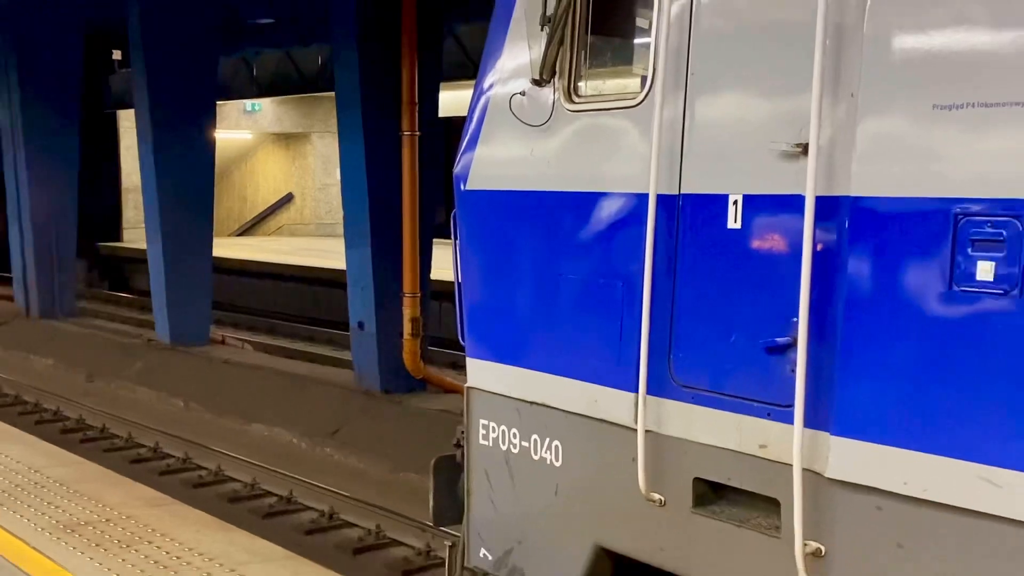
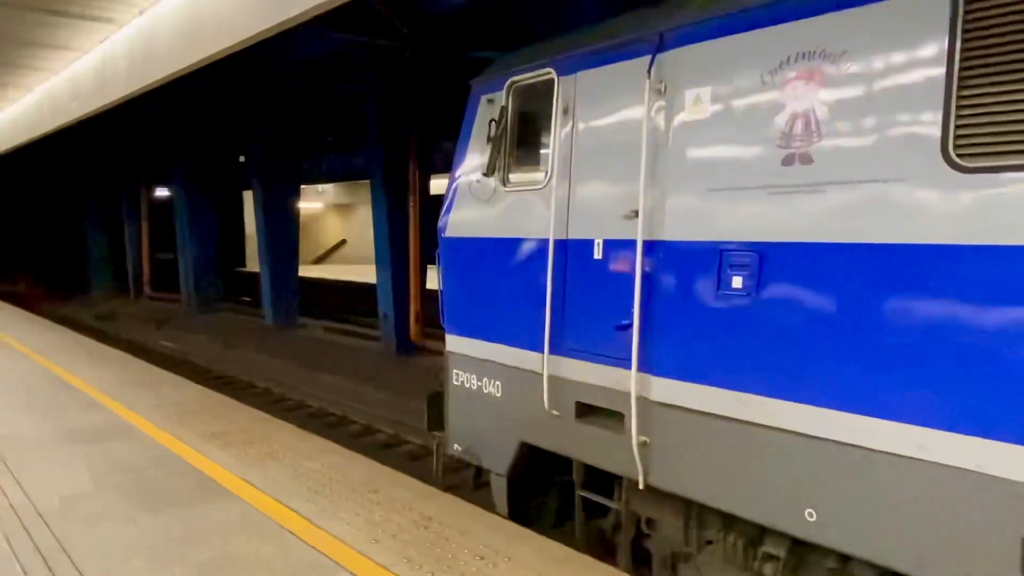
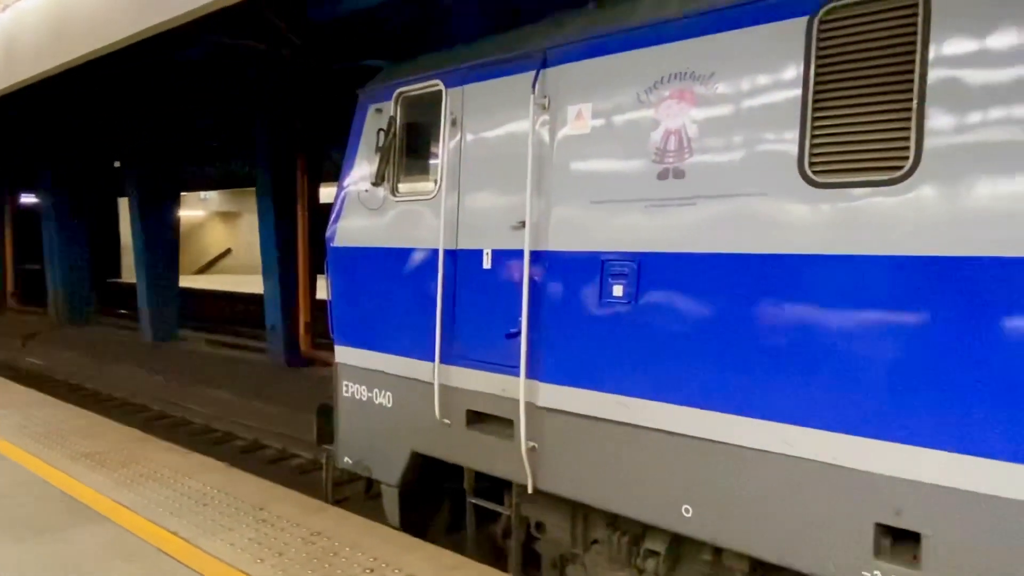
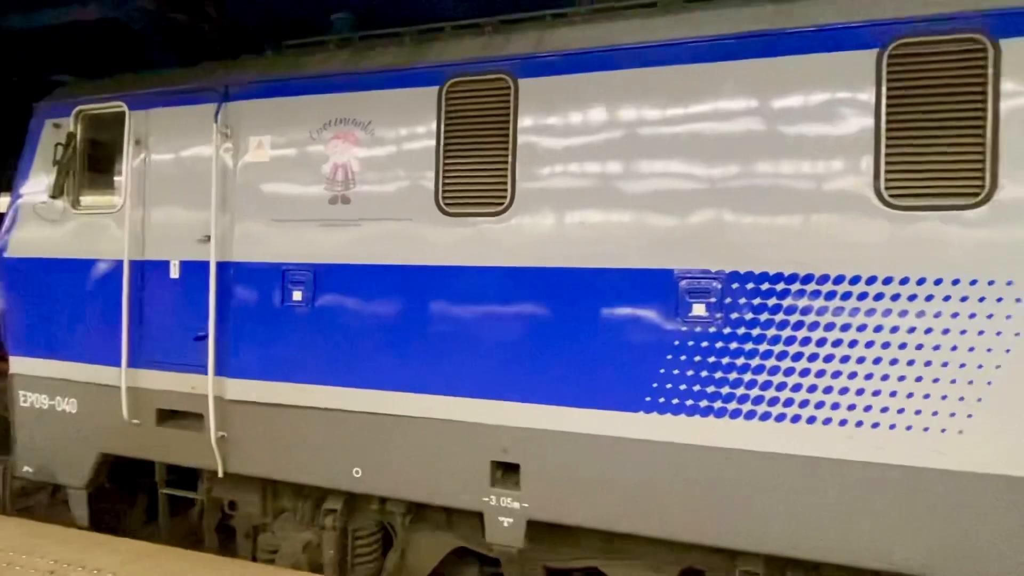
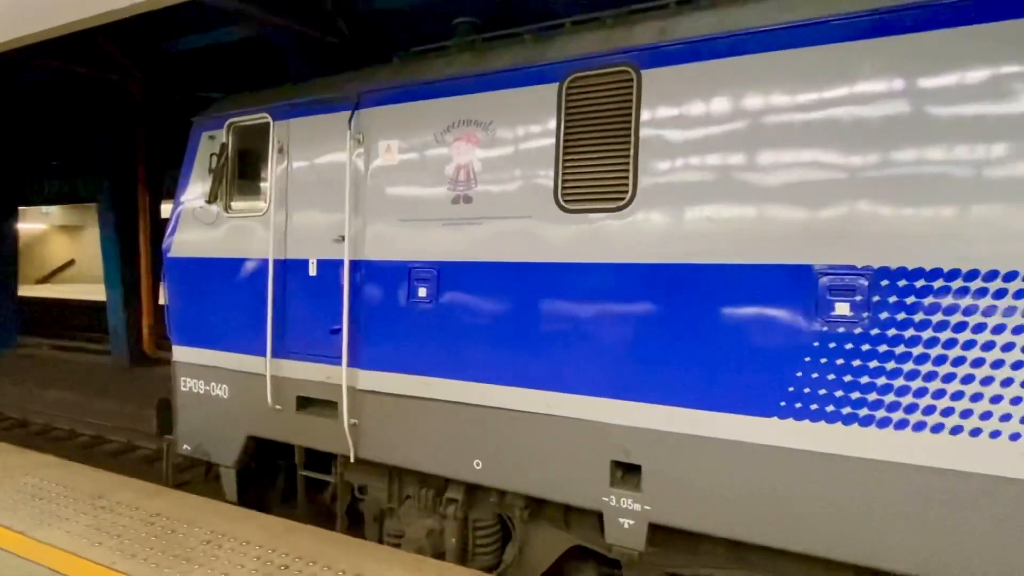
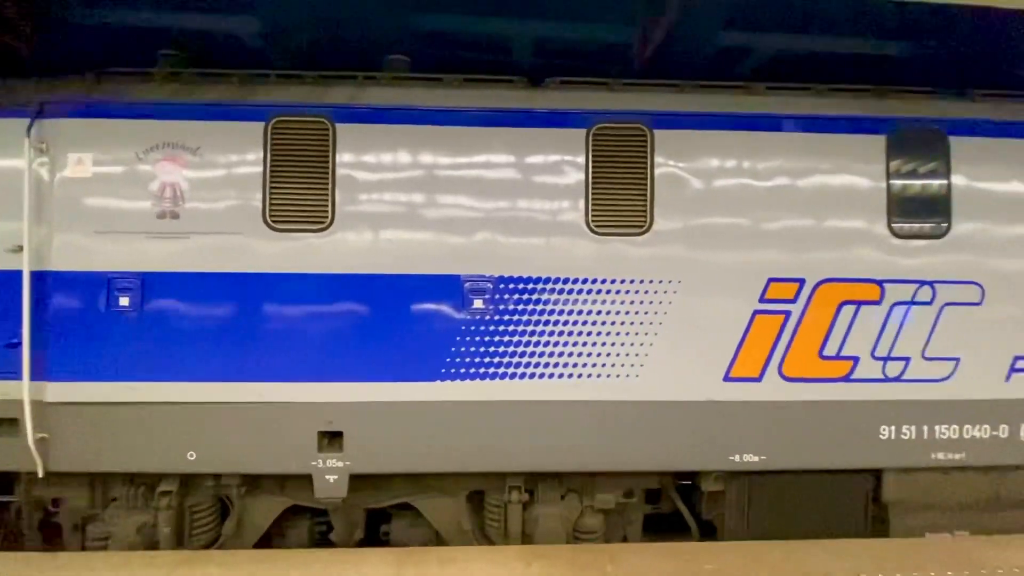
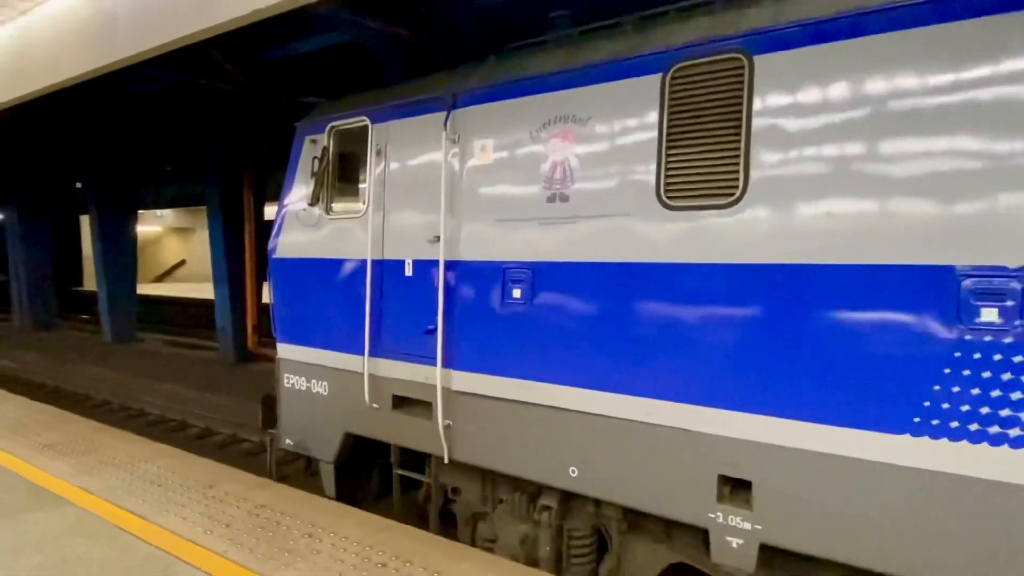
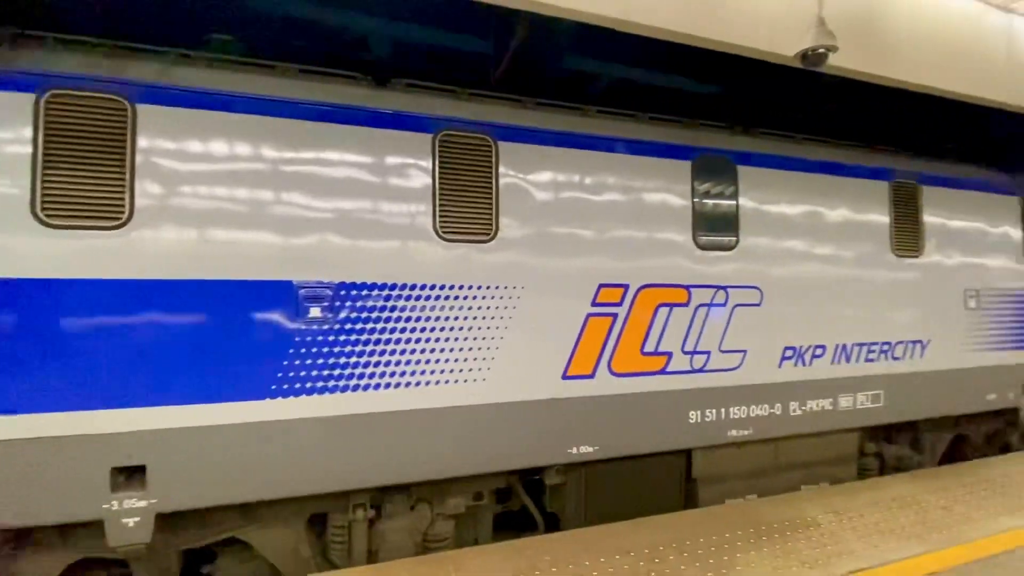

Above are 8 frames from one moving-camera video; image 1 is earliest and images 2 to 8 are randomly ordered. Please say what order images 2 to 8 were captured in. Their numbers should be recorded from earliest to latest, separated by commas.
2, 3, 7, 5, 4, 6, 8
